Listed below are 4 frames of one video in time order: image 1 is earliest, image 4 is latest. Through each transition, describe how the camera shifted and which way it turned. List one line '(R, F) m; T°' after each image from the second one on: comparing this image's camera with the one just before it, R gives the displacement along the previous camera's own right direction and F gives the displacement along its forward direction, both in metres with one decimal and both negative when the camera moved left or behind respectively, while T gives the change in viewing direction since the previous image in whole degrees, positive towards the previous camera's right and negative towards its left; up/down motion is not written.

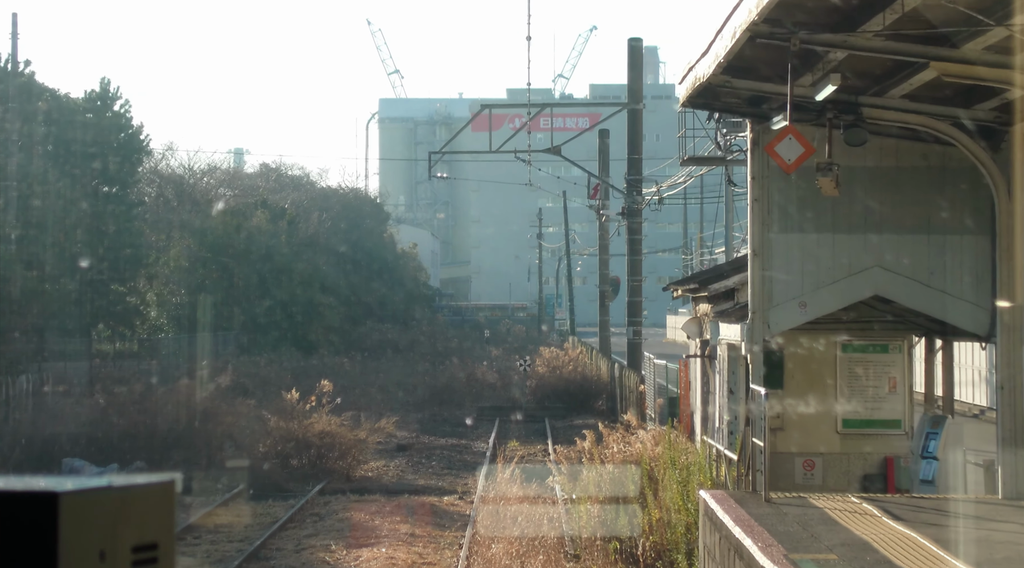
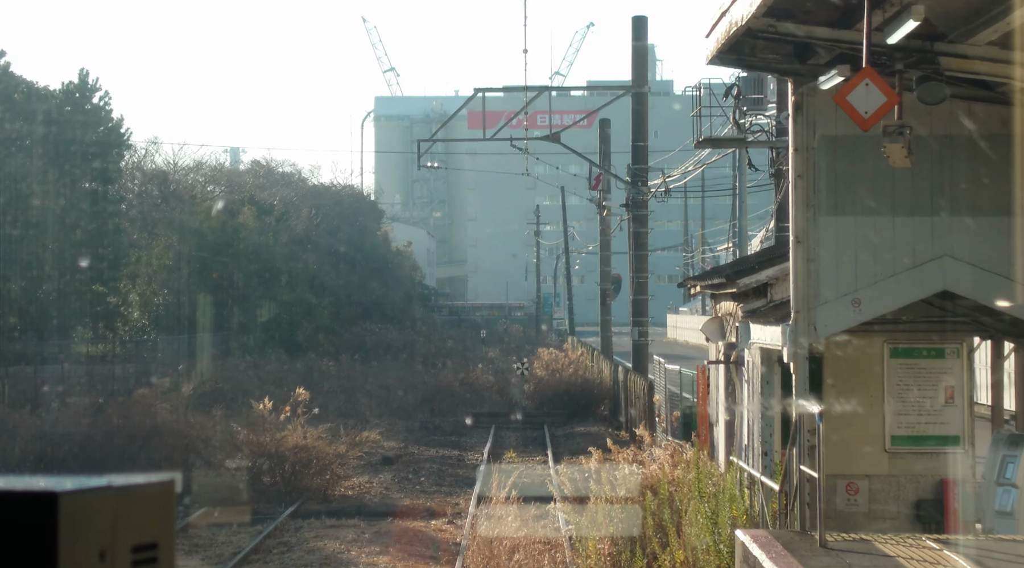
(0.0, +1.7) m; 0°
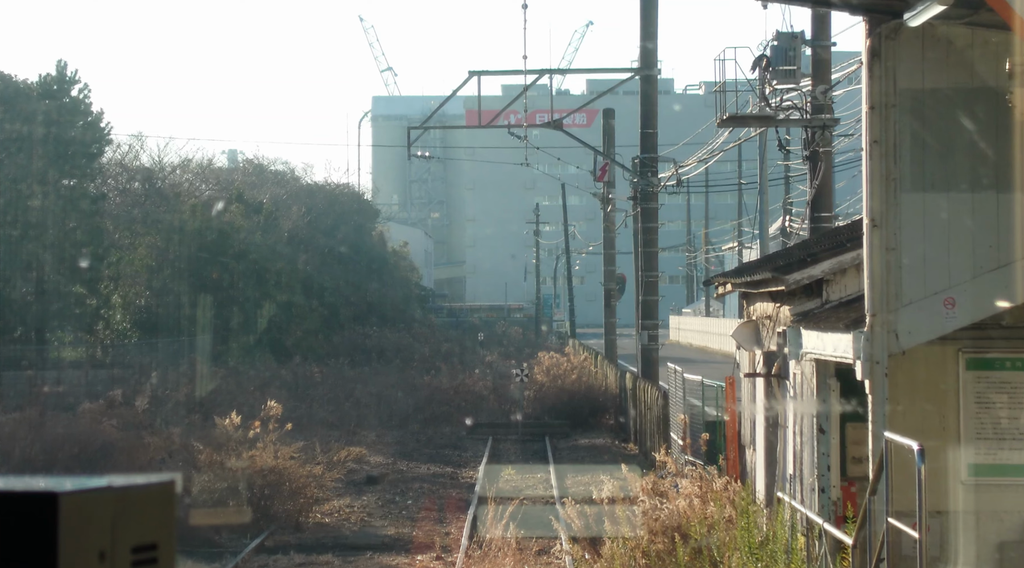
(0.0, +1.8) m; 0°
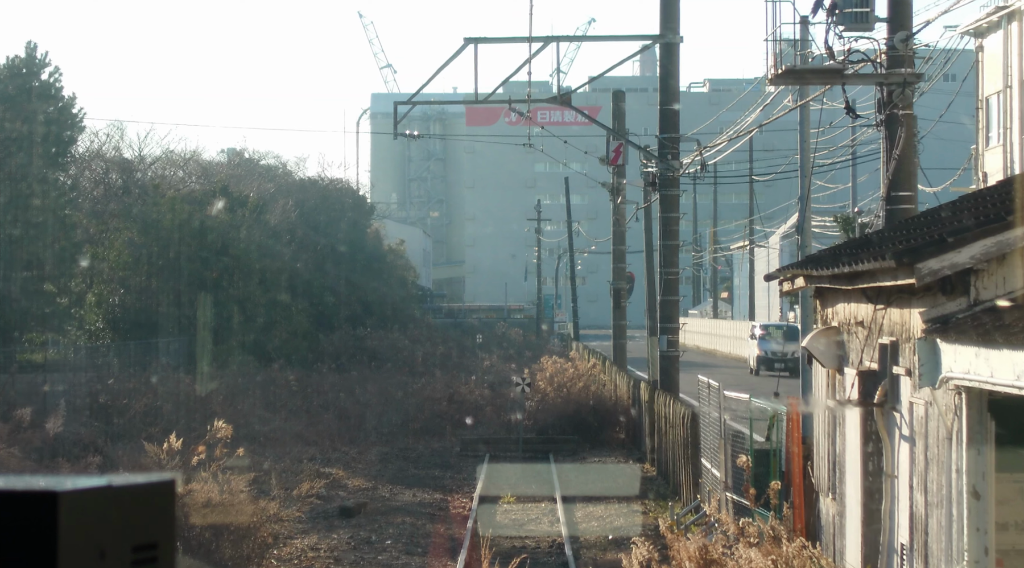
(0.0, +2.5) m; 0°
